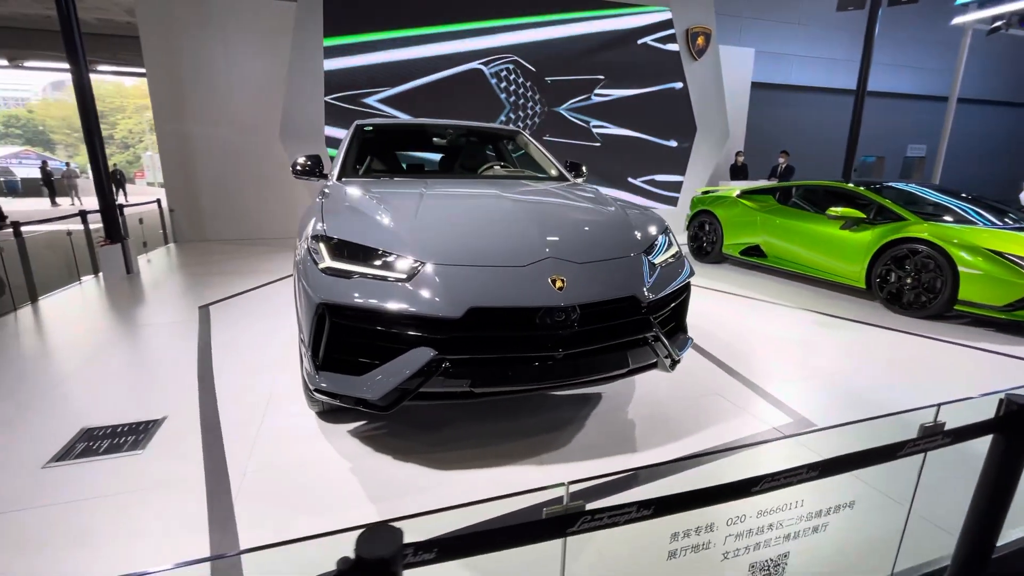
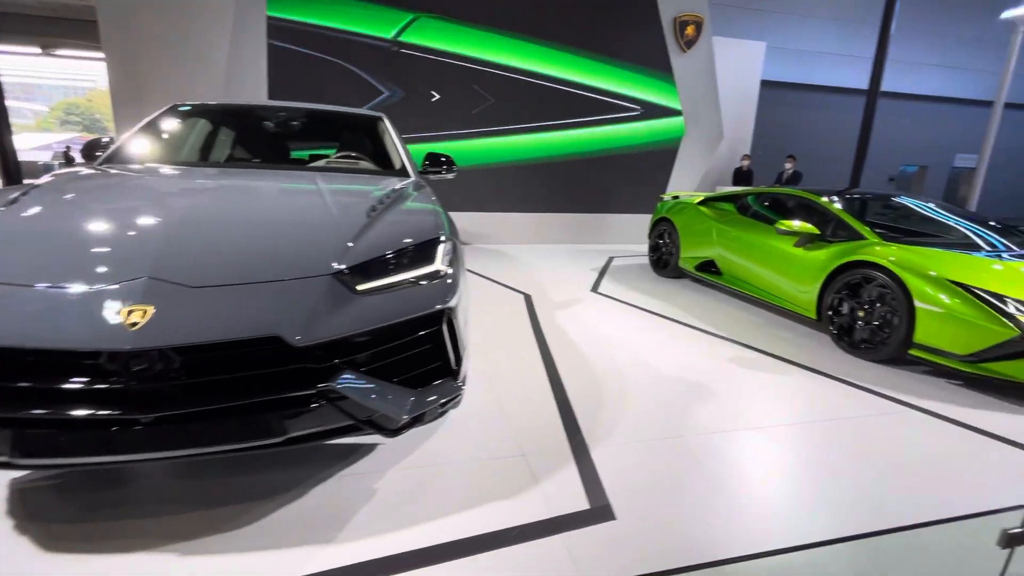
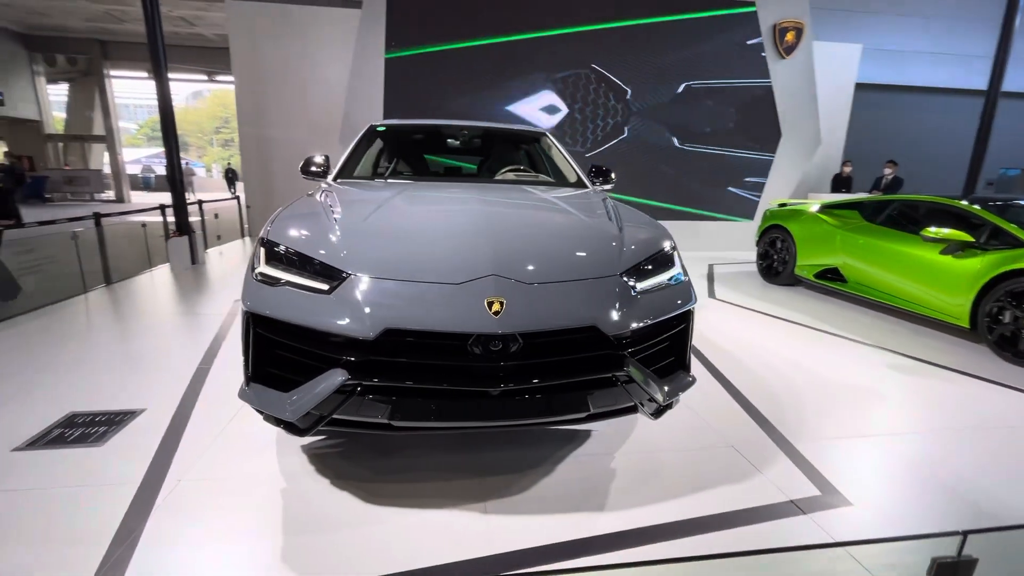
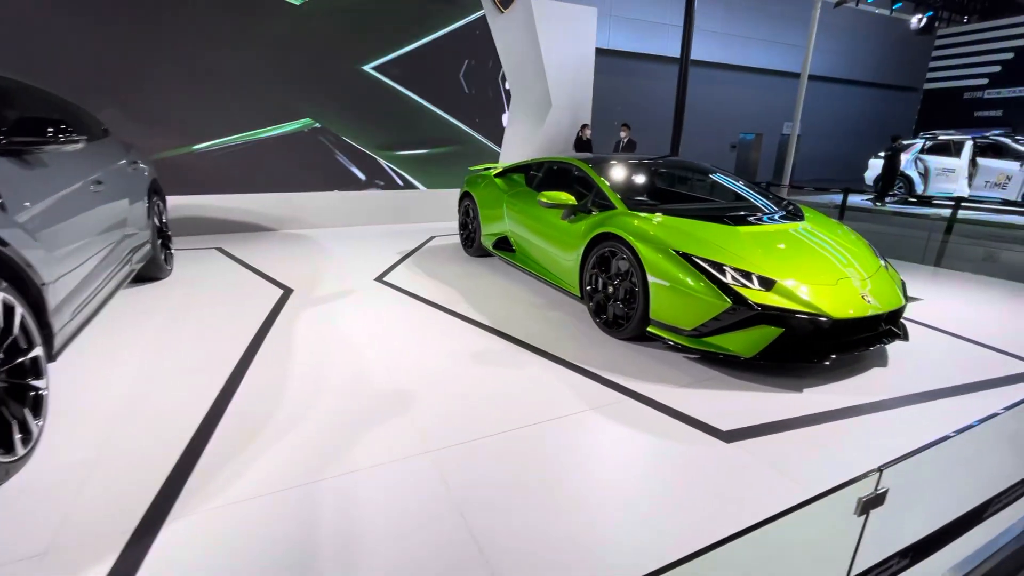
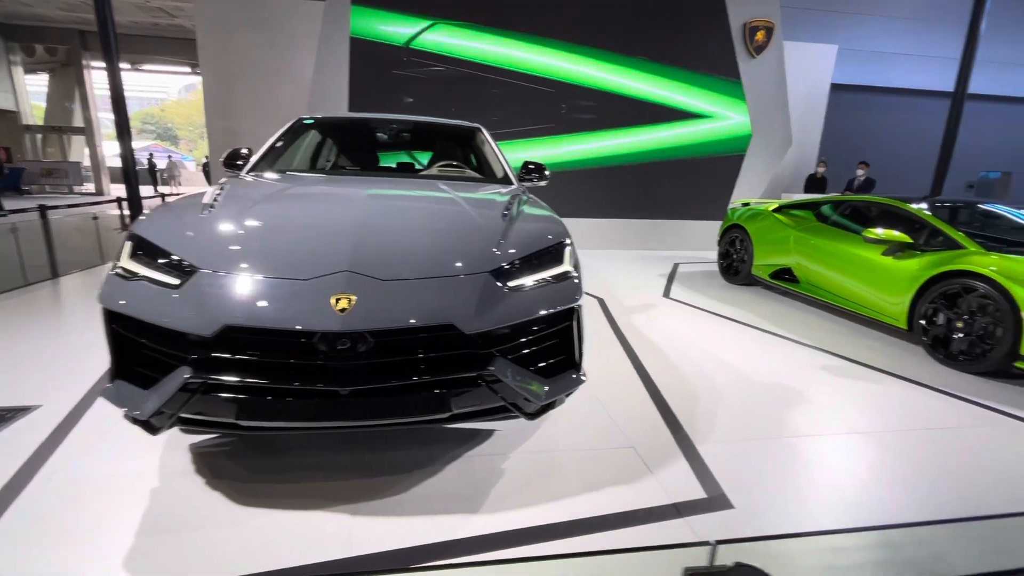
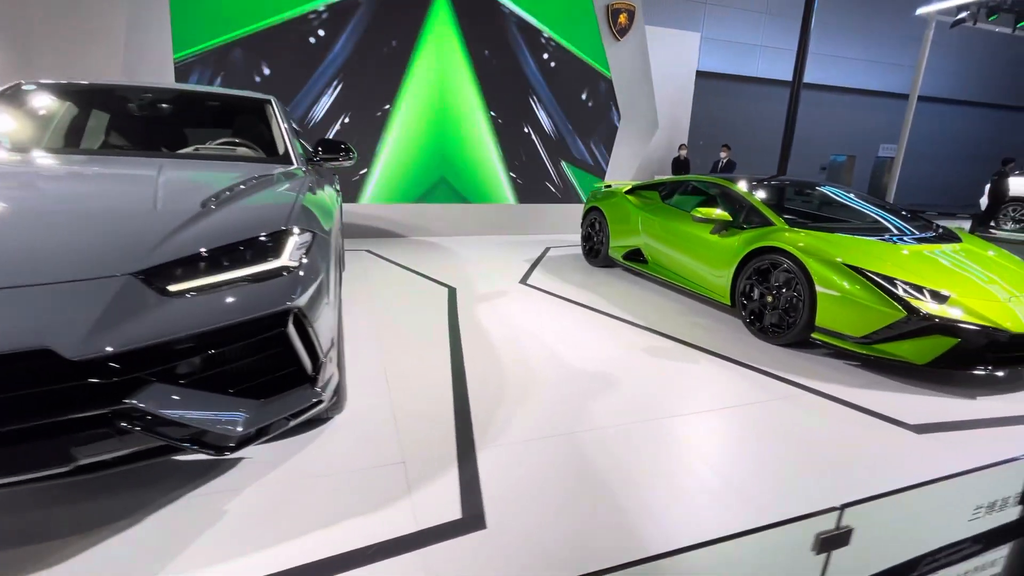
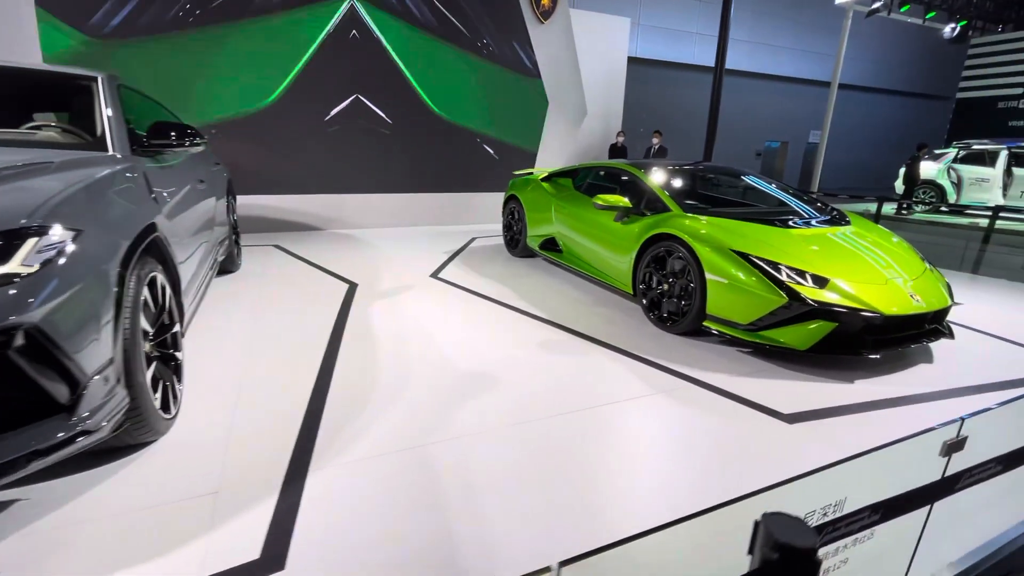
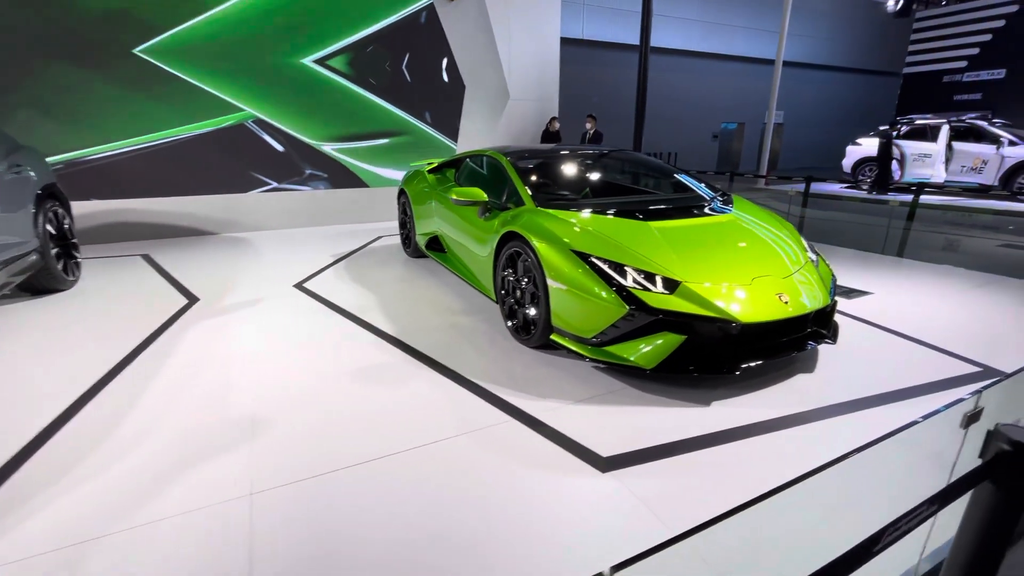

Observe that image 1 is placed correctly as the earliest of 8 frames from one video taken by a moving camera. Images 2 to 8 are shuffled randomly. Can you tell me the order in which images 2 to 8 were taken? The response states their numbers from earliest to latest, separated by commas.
3, 5, 2, 6, 7, 4, 8
